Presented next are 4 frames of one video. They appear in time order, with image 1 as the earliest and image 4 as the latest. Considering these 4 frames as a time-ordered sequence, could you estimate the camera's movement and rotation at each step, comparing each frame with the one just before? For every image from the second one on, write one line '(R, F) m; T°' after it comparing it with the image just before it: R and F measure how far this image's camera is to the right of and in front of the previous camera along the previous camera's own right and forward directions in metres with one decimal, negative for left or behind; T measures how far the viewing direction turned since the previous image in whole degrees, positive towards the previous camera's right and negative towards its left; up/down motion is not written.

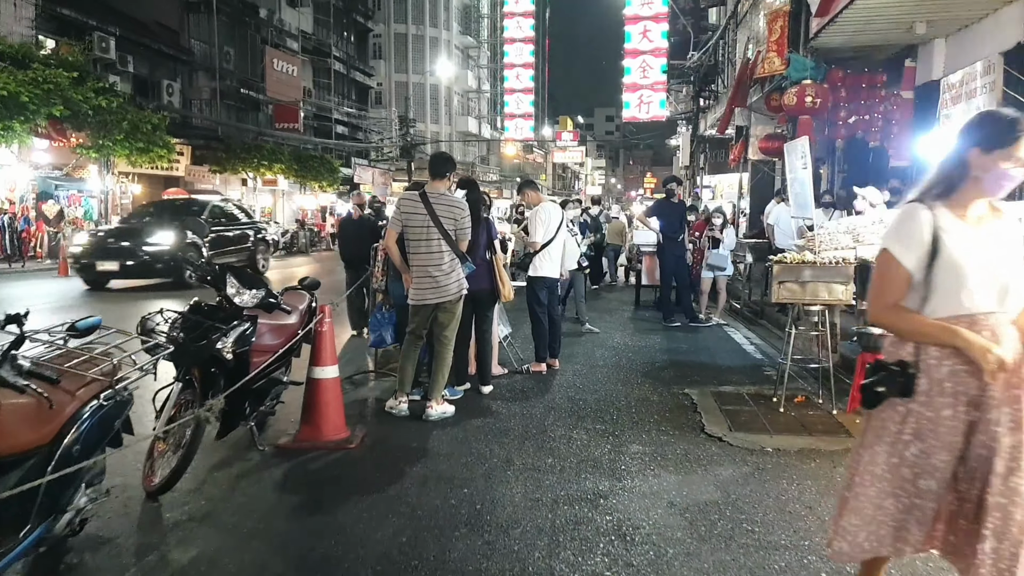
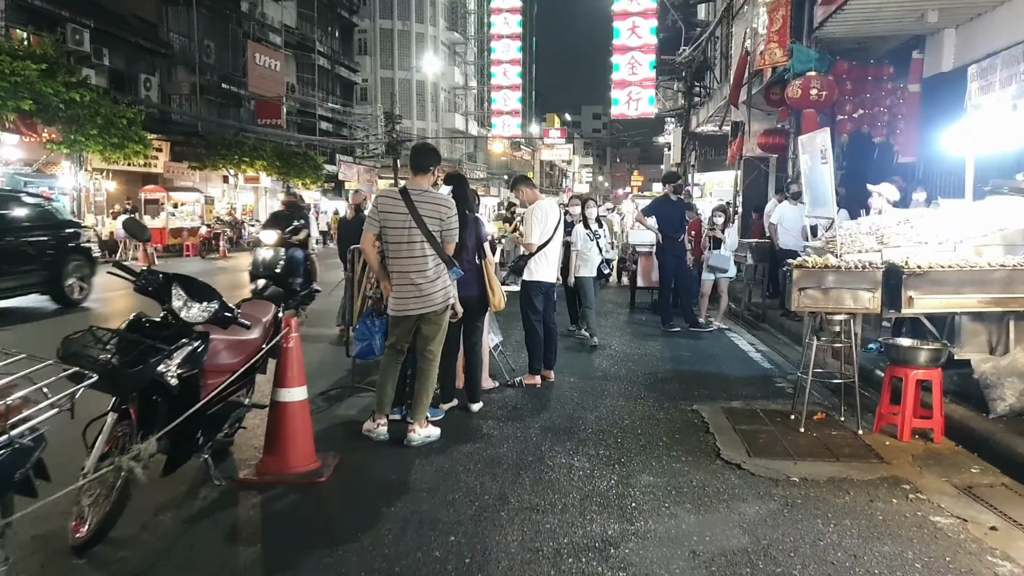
(0.0, +0.6) m; +1°
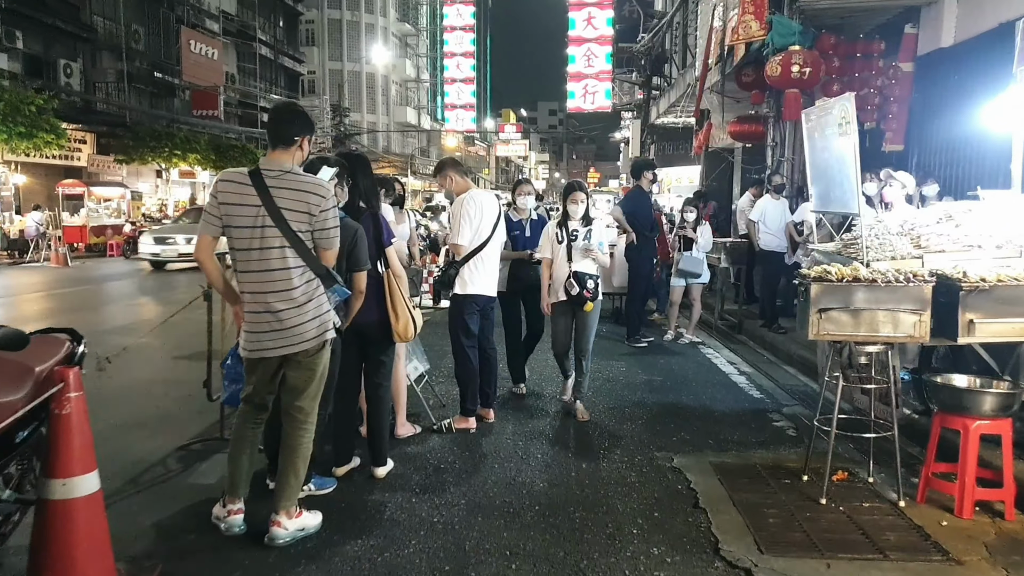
(+0.2, +1.5) m; +2°
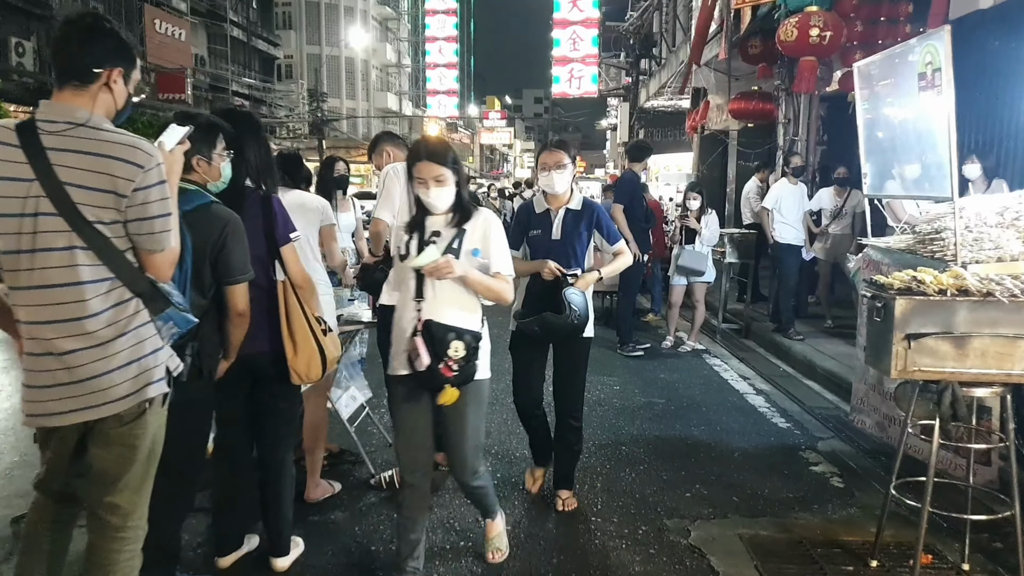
(+0.1, +1.2) m; +1°
